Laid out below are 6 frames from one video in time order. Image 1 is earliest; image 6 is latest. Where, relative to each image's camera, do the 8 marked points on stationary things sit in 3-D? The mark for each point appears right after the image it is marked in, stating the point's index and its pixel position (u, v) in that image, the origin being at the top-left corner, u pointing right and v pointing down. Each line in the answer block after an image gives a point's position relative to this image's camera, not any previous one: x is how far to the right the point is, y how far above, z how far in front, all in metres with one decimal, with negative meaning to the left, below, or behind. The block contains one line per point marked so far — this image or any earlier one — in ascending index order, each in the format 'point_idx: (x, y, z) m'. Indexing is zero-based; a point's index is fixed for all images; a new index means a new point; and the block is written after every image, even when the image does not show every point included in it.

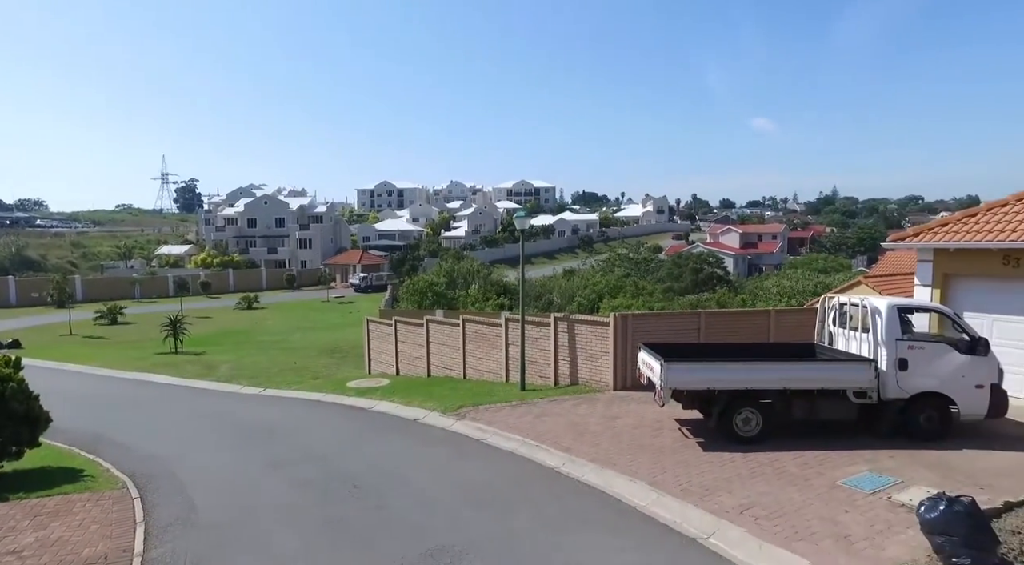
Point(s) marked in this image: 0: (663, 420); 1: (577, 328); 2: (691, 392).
0: (+2.6, -2.4, +10.5) m
1: (+1.5, -1.0, +13.9) m
2: (+2.6, -1.6, +8.8) m
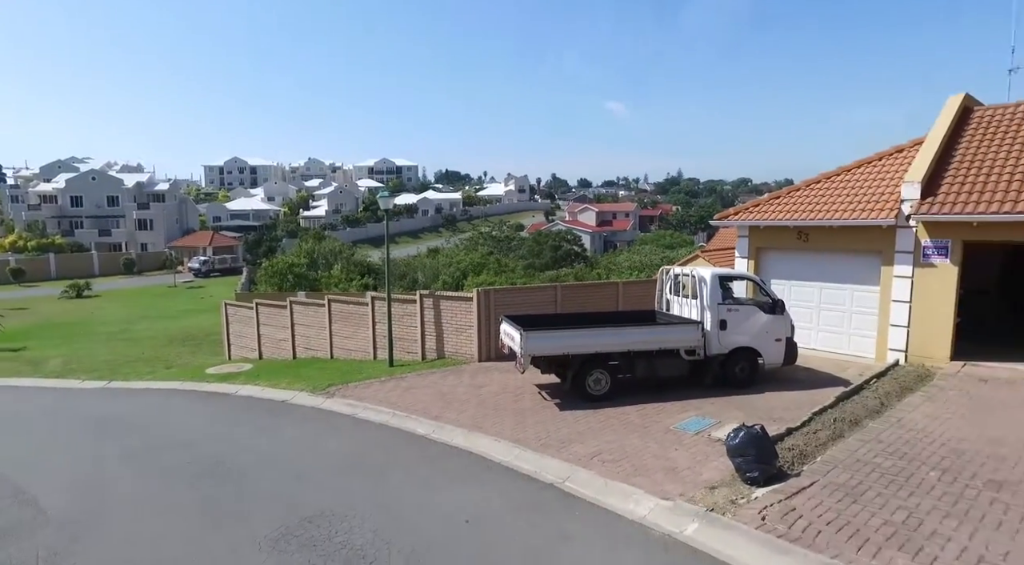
0: (+0.2, -1.9, +11.4) m
1: (-1.6, -0.5, +14.4) m
2: (+0.6, -1.2, +9.8) m
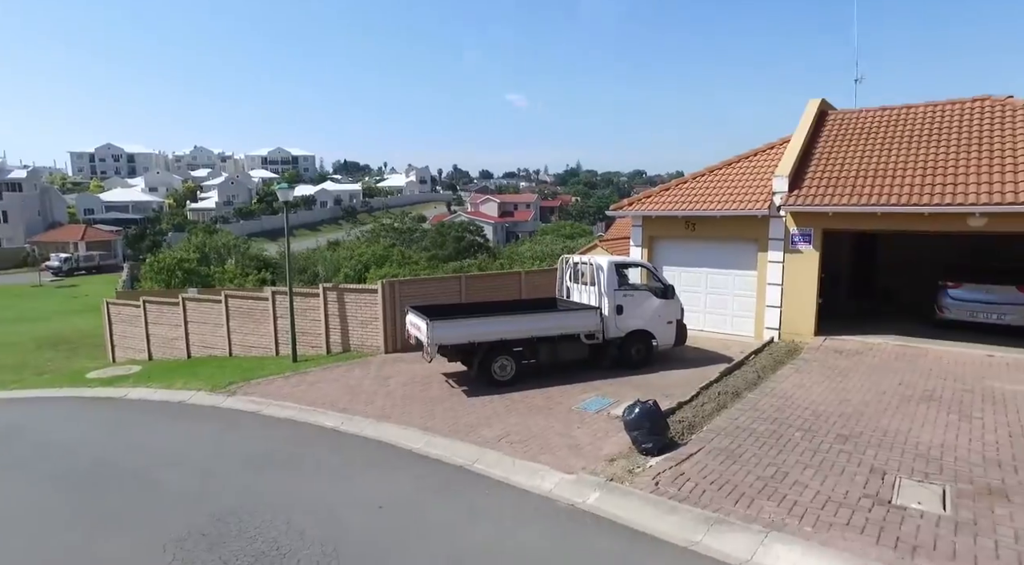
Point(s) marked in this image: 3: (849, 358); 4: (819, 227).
0: (-1.5, -1.7, +11.6) m
1: (-3.8, -0.3, +14.2) m
2: (-0.9, -1.0, +10.0) m
3: (+5.9, -1.3, +10.7) m
4: (+5.9, +1.1, +11.7) m
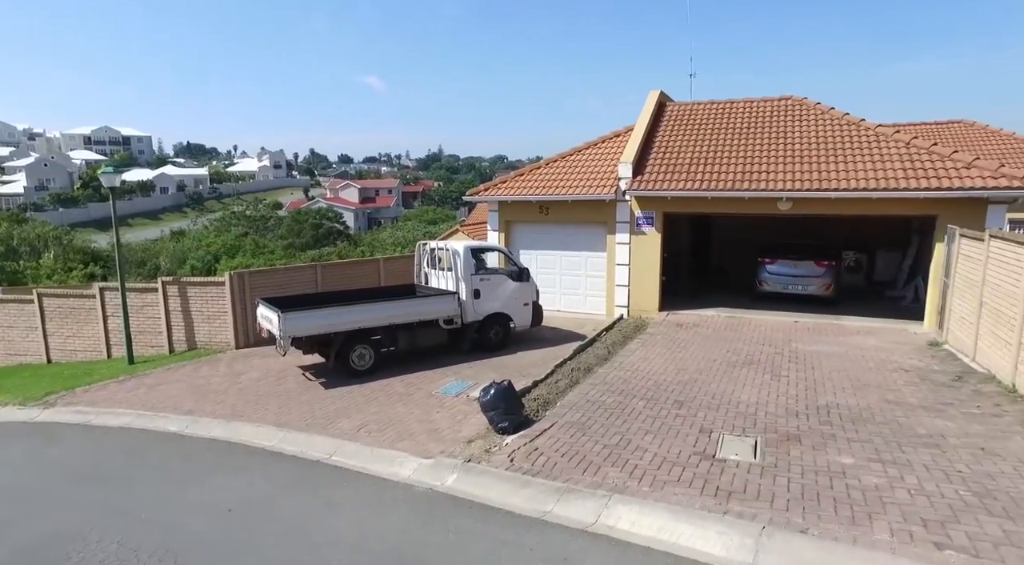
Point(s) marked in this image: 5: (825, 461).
0: (-4.1, -1.6, +11.0) m
1: (-6.9, -0.2, +13.1) m
2: (-3.2, -0.9, +9.6) m
3: (+3.3, -0.9, +11.7) m
4: (+3.0, +1.5, +12.6) m
5: (+2.8, -1.6, +5.4) m
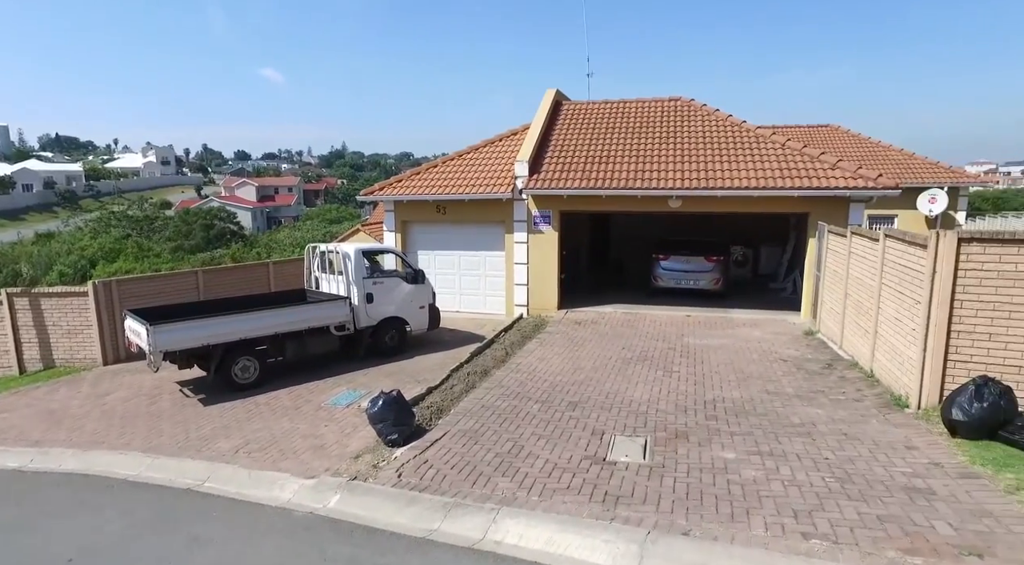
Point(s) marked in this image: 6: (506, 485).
0: (-5.8, -1.7, +10.1) m
1: (-9.0, -0.4, +11.7) m
2: (-4.7, -1.0, +8.8) m
3: (+1.4, -0.9, +11.8) m
4: (+0.9, +1.5, +12.7) m
5: (+1.8, -1.6, +5.5) m
6: (0.0, -1.8, +5.5) m
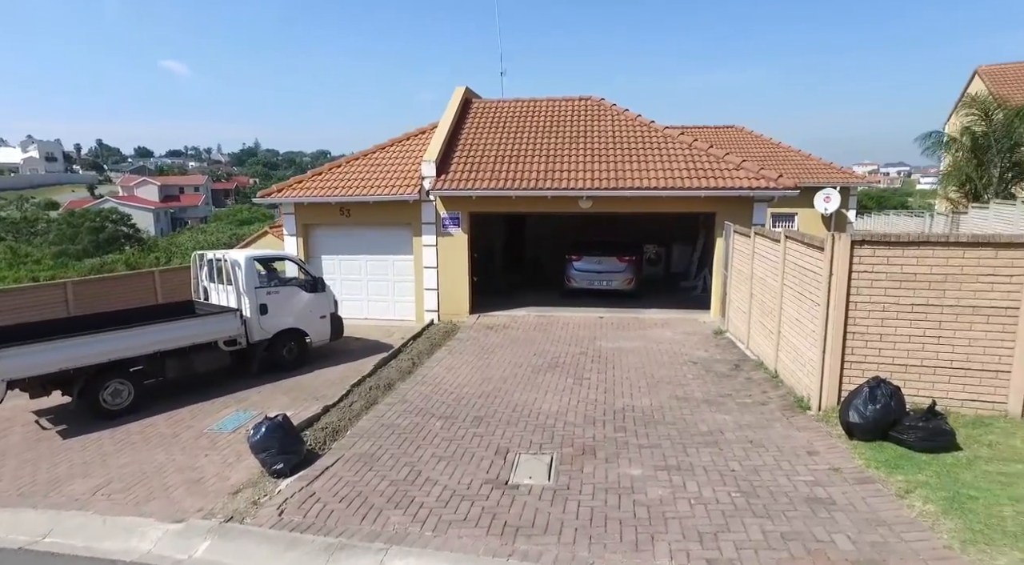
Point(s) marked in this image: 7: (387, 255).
0: (-7.2, -1.9, +8.8) m
1: (-10.6, -0.7, +10.0) m
2: (-6.0, -1.2, +7.7) m
3: (-0.3, -1.0, +11.4) m
4: (-0.9, +1.4, +12.2) m
5: (+0.9, -1.6, +5.2) m
6: (-0.9, -1.9, +5.0) m
7: (-2.6, +0.6, +12.9) m
